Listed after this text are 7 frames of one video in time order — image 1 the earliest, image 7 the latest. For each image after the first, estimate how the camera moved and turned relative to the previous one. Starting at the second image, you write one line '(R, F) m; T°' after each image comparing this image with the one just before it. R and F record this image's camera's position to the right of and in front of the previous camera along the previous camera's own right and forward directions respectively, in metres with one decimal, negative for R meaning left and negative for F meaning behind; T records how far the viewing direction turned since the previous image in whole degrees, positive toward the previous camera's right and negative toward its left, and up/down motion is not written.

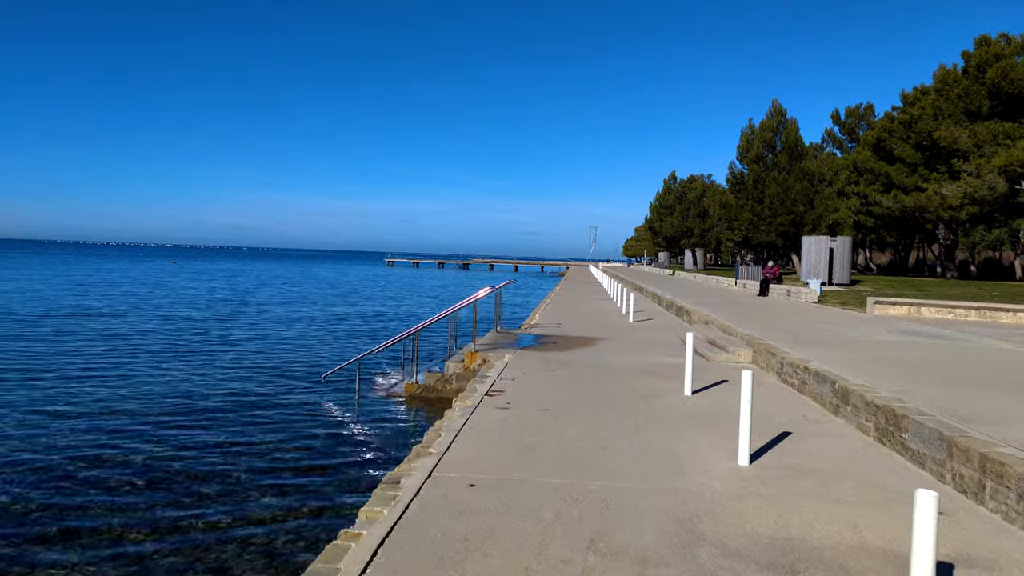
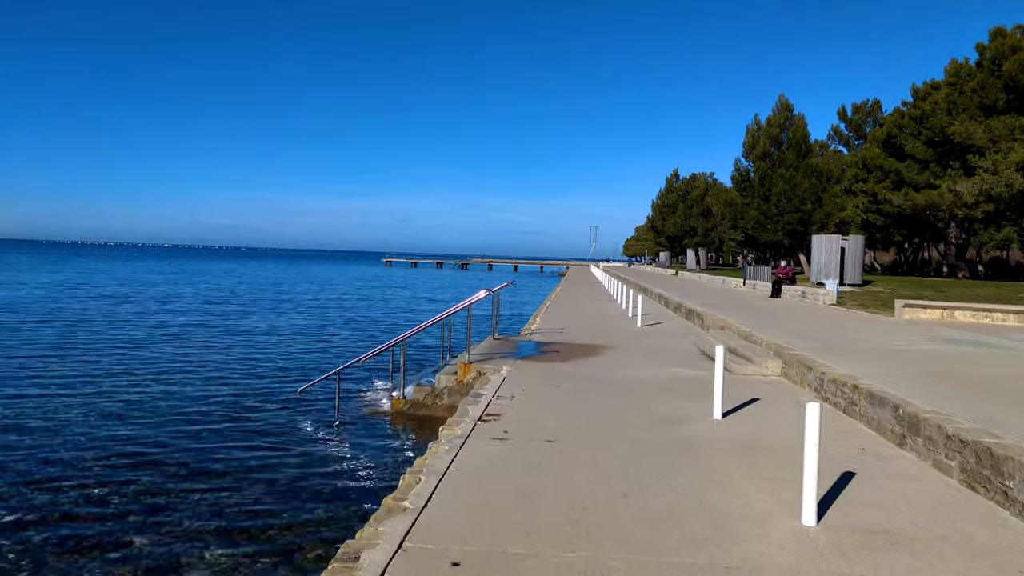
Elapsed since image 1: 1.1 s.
(0.0, +1.4) m; 0°
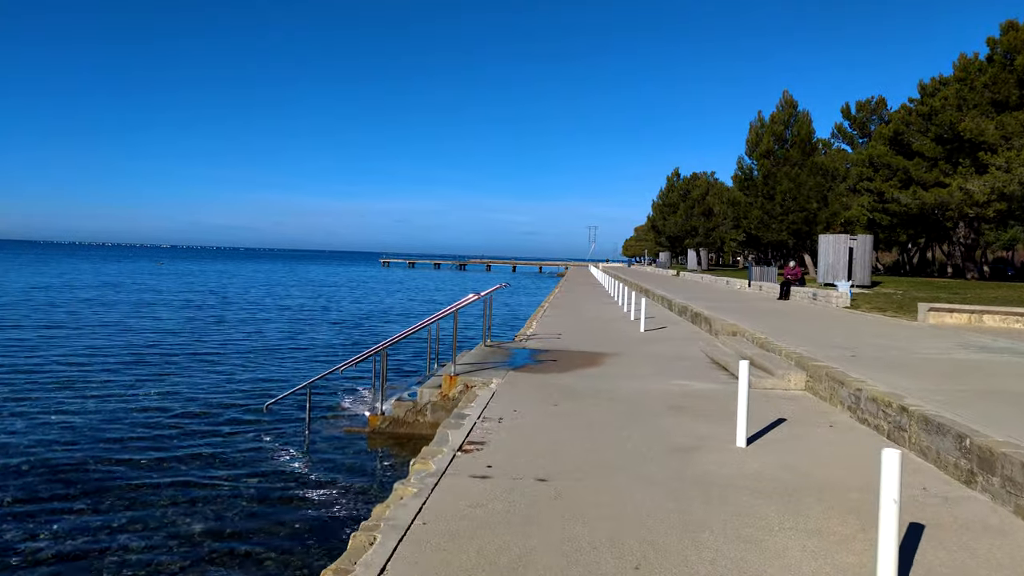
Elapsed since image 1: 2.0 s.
(+0.2, +1.2) m; 0°
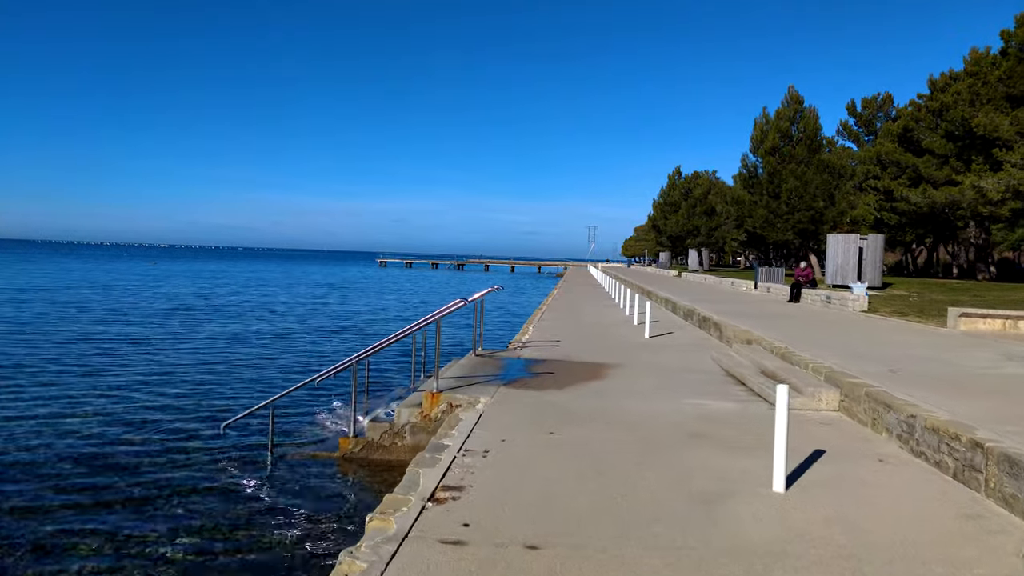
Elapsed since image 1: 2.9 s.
(+0.2, +1.3) m; 0°
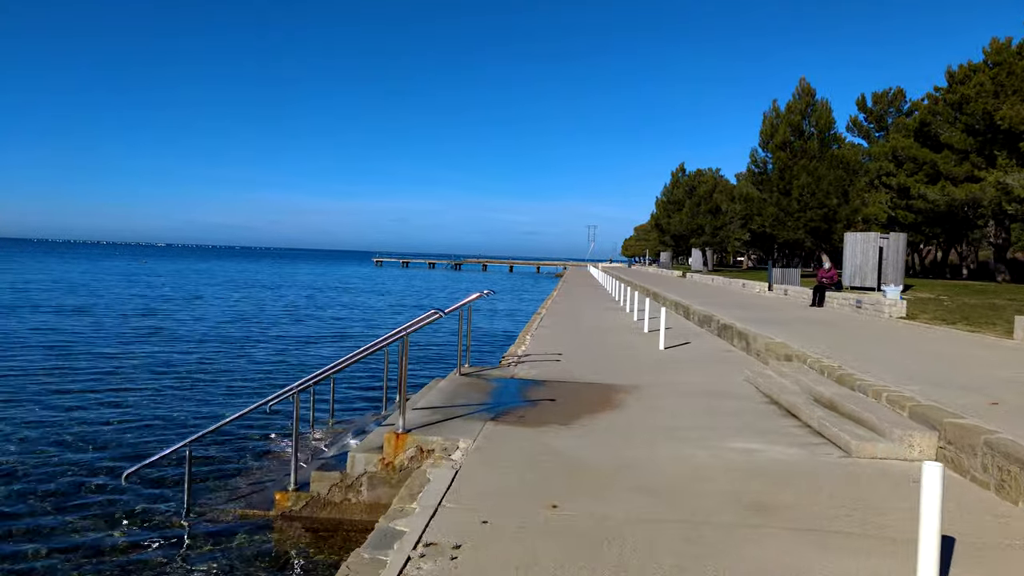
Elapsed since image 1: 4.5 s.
(+0.1, +2.1) m; 0°
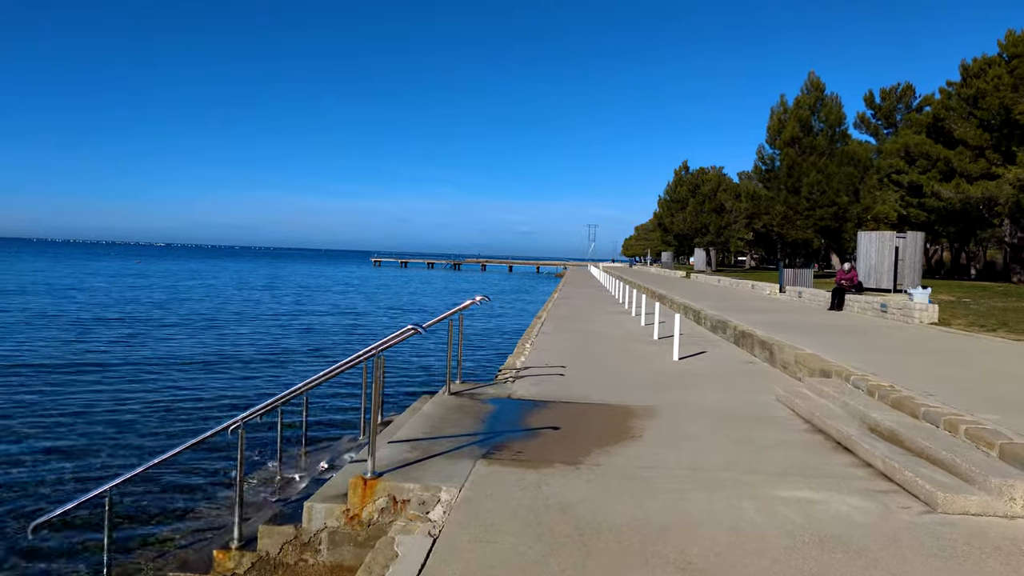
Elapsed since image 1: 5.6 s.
(+0.1, +1.3) m; 0°
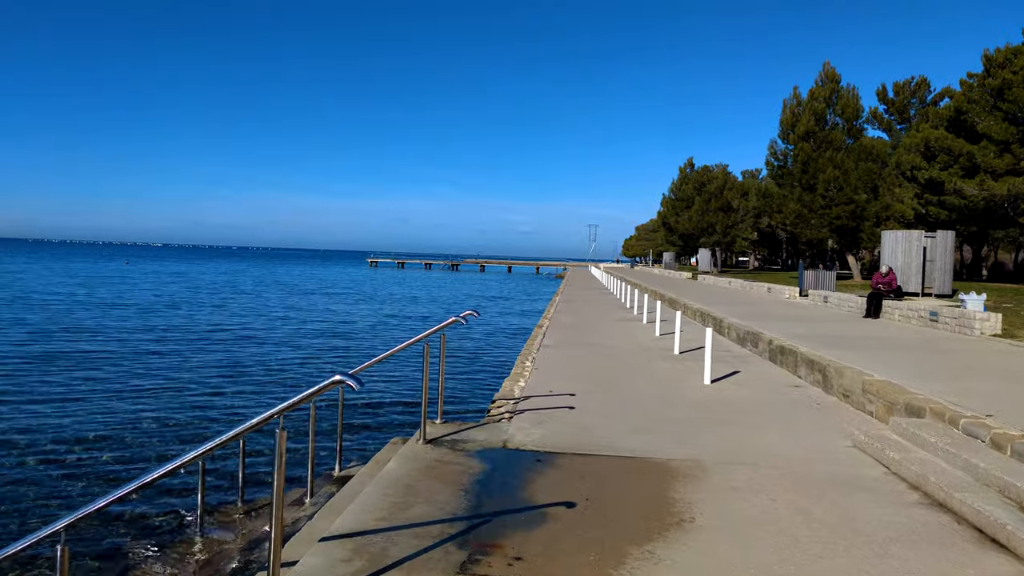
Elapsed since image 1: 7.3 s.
(+0.1, +2.2) m; 0°
